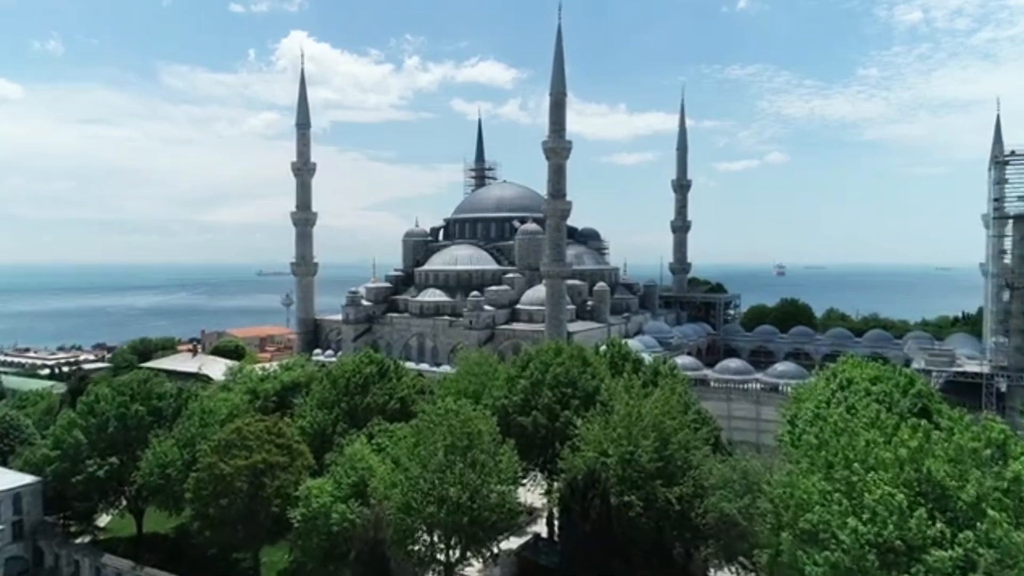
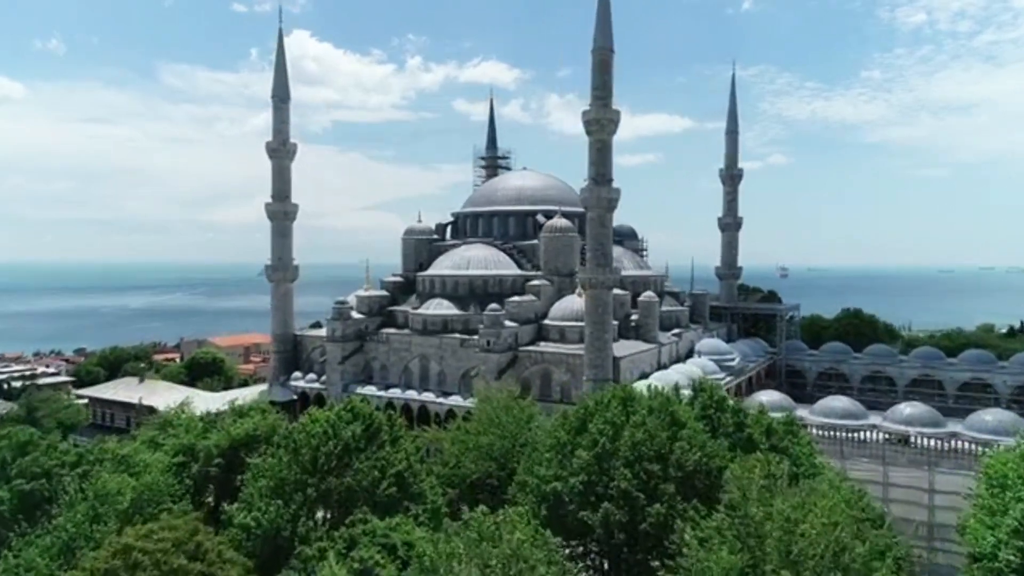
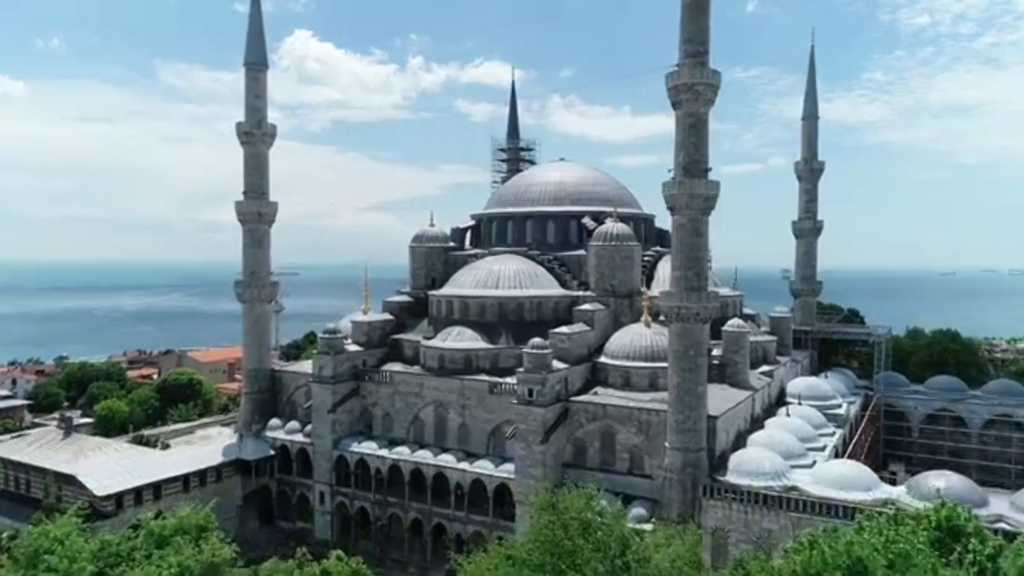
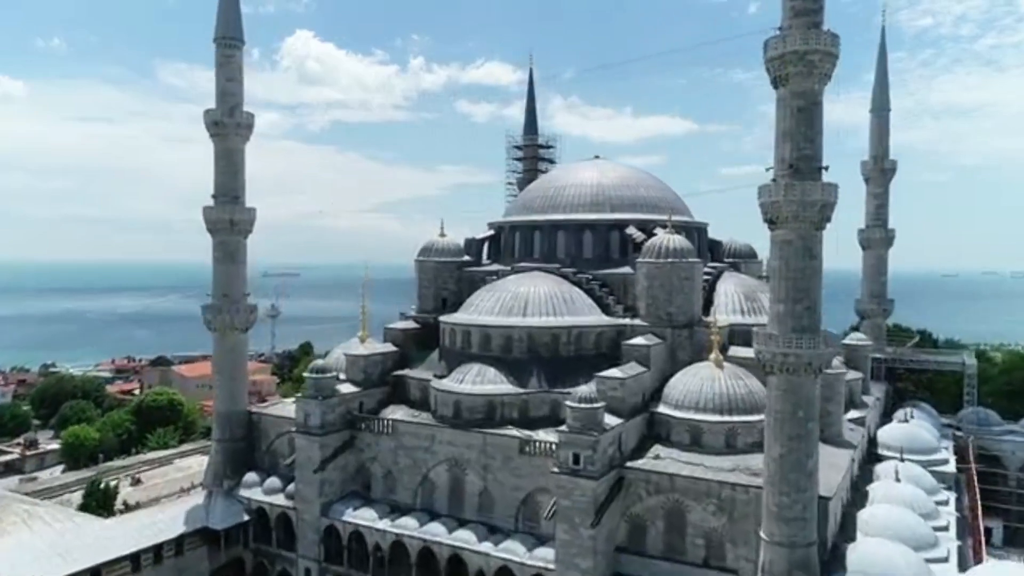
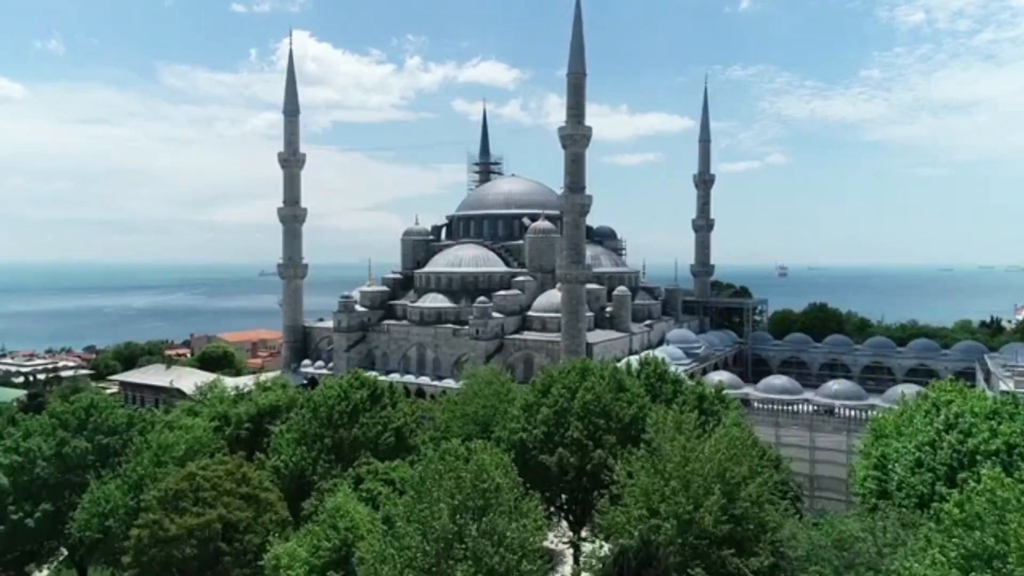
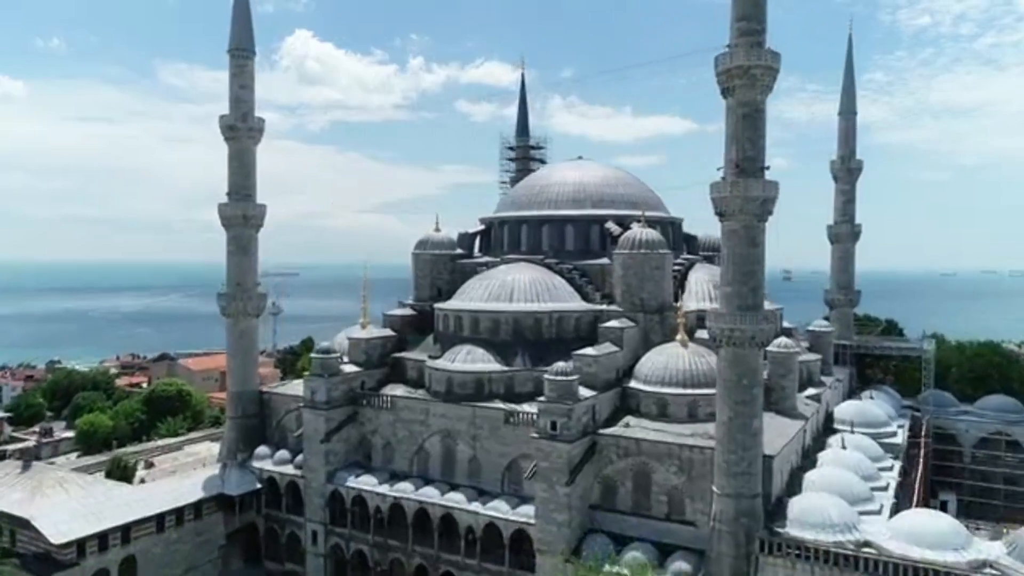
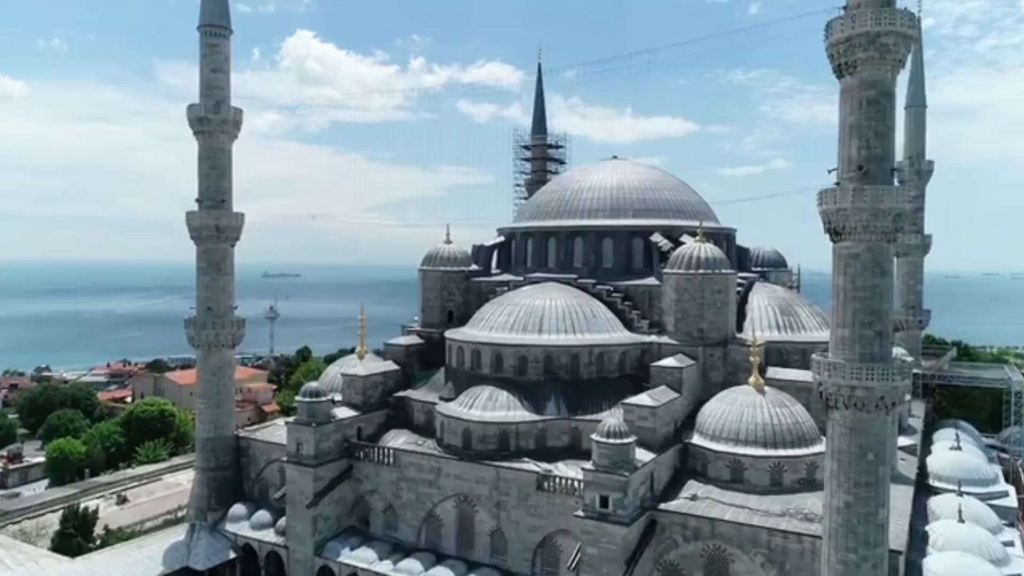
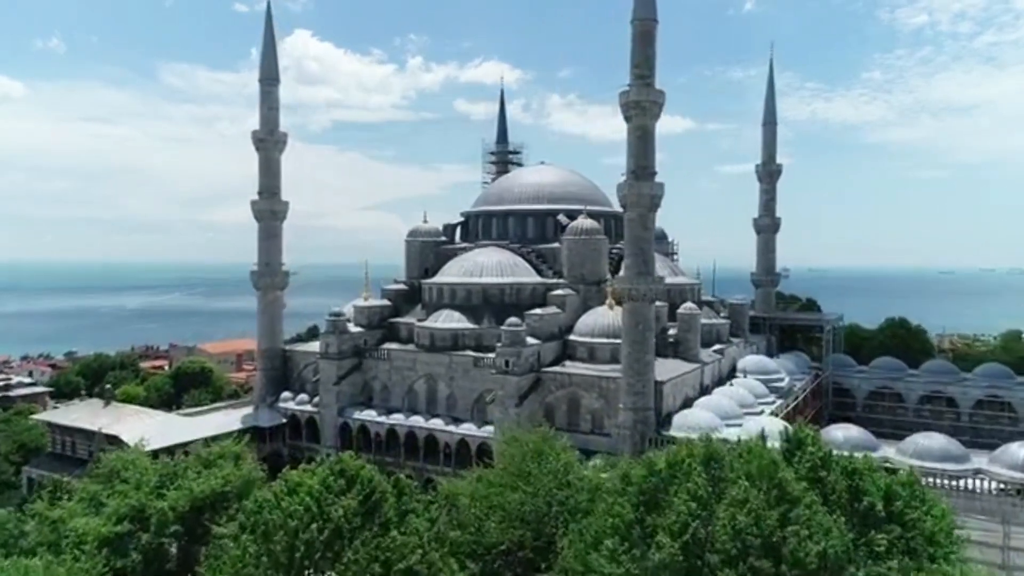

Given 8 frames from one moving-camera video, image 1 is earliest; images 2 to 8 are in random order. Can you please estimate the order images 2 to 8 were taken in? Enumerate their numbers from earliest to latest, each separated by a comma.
5, 2, 8, 3, 6, 4, 7
